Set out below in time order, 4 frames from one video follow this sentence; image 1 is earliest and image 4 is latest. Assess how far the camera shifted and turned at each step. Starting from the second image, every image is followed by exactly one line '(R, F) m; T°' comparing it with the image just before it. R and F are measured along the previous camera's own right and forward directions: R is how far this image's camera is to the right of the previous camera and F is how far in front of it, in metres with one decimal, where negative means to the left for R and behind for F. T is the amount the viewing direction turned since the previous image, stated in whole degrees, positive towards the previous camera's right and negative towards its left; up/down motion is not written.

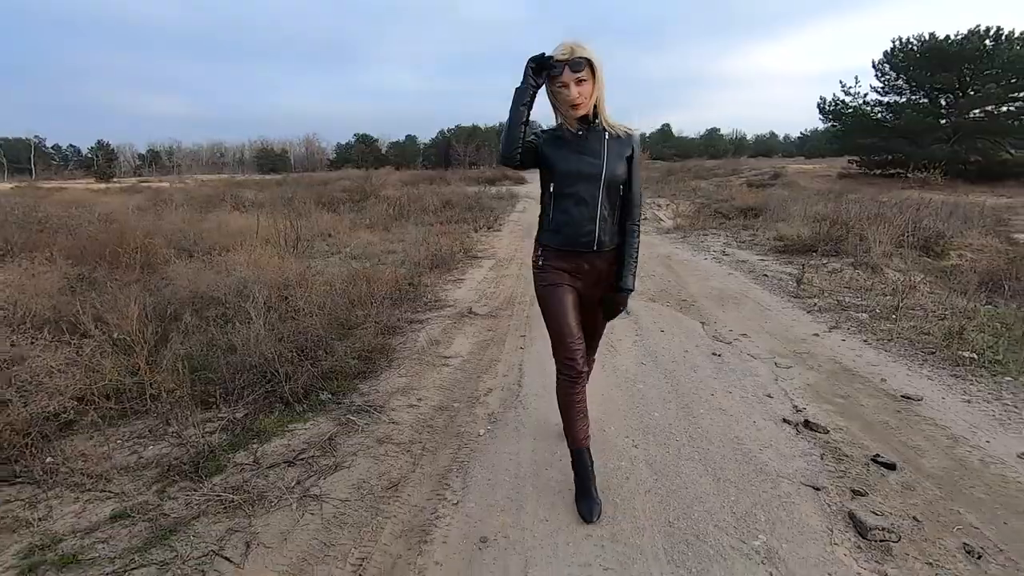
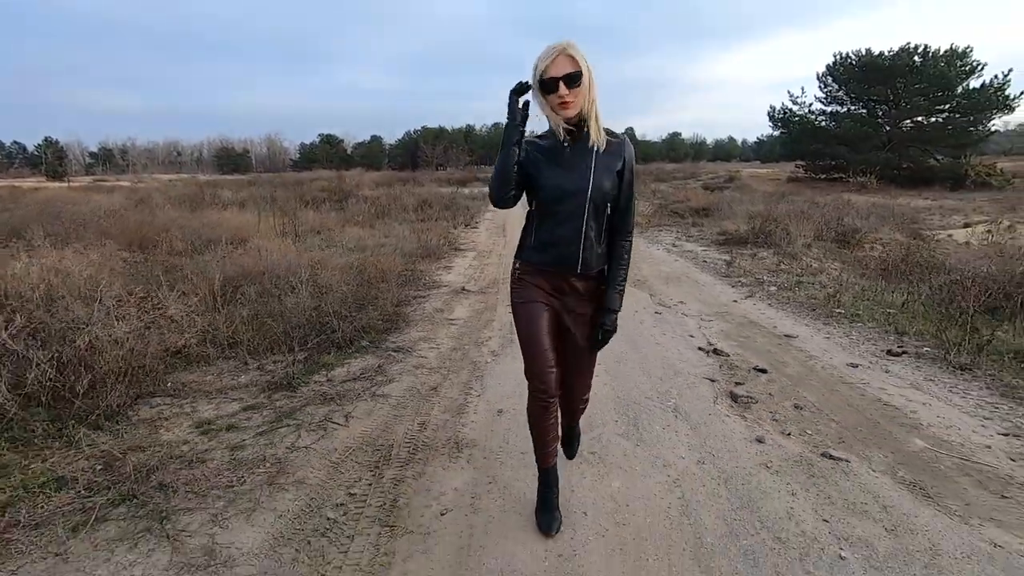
(-0.3, -1.3) m; +4°
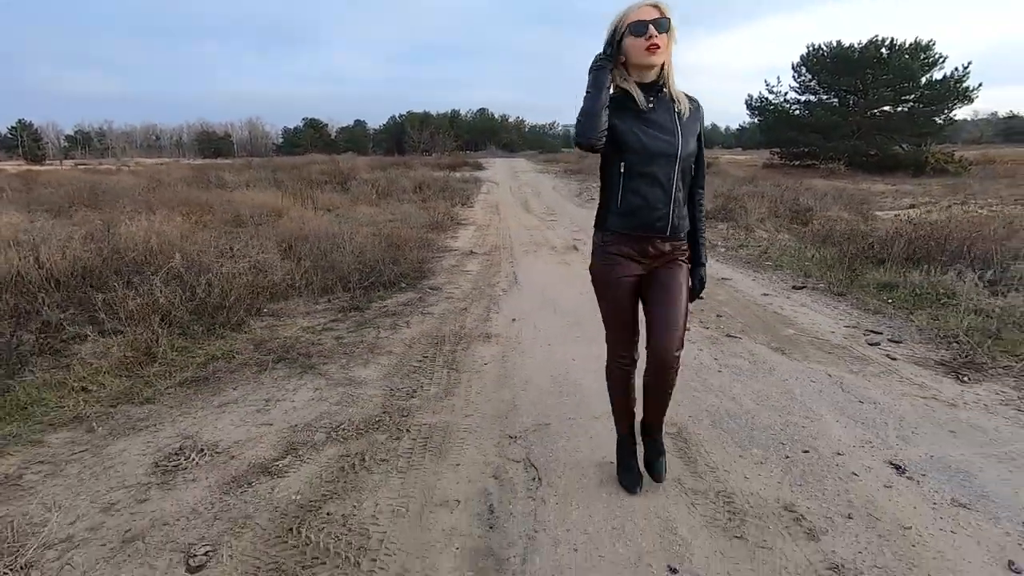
(-0.2, -1.6) m; +2°
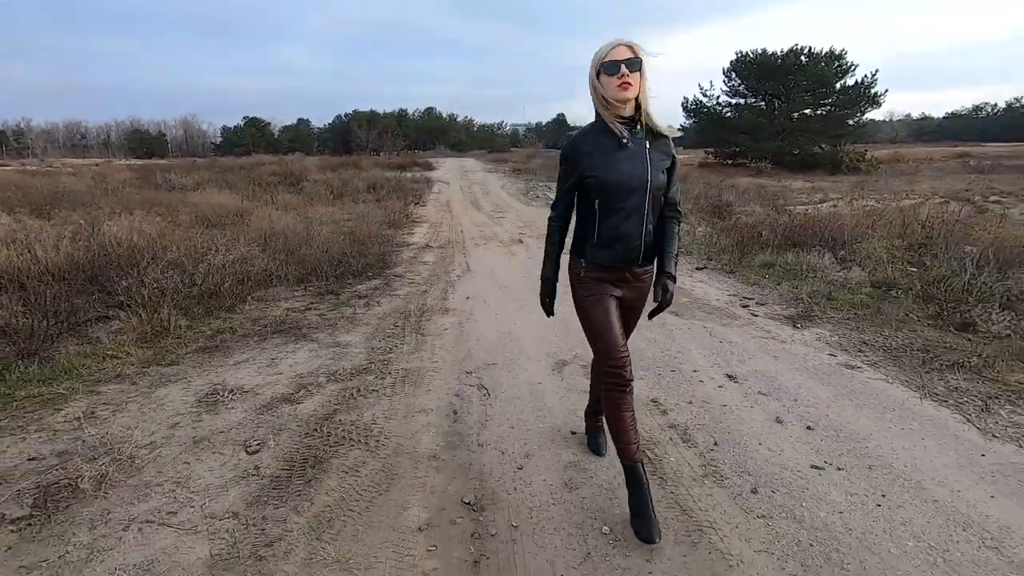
(0.0, -1.1) m; +5°
